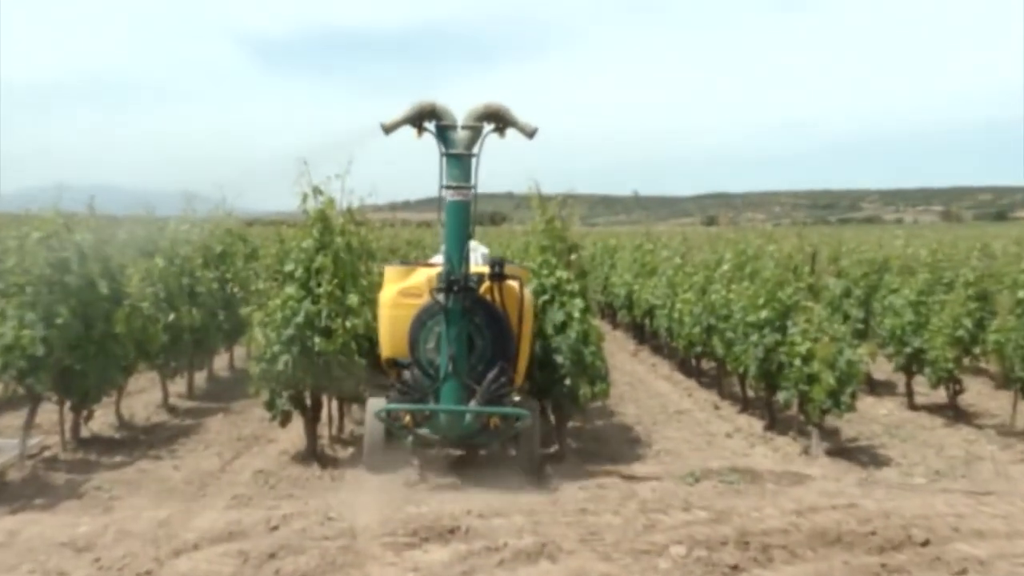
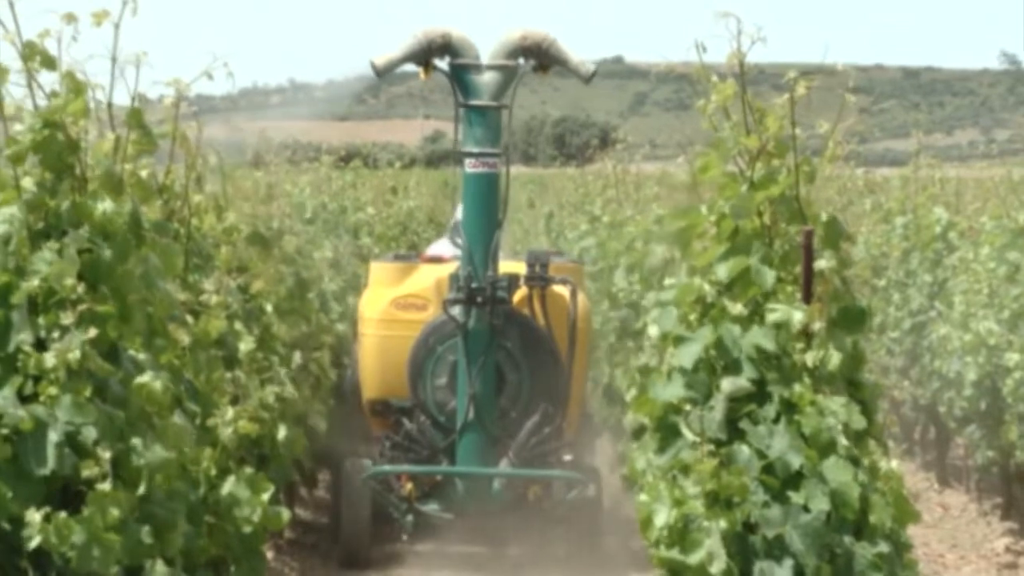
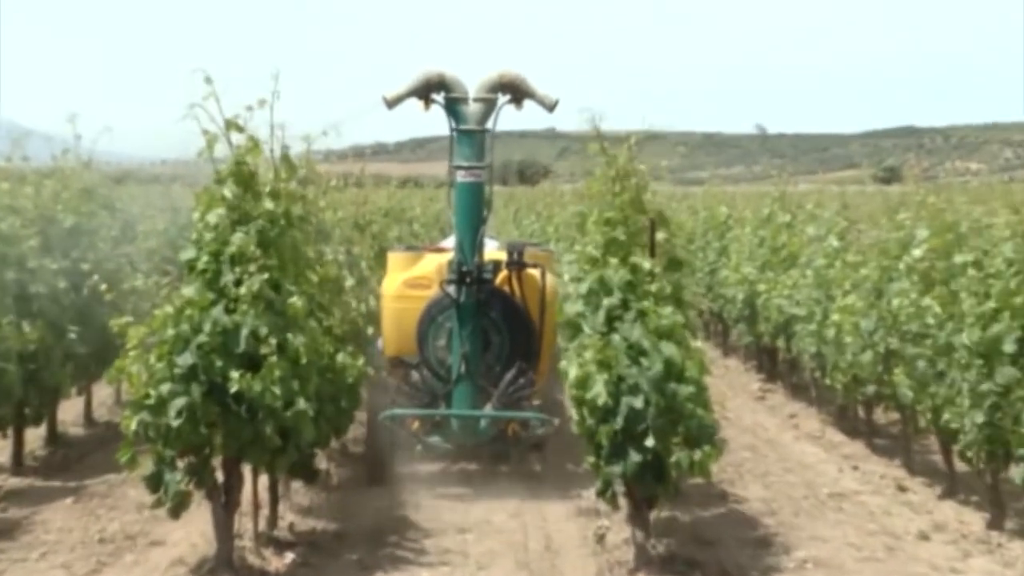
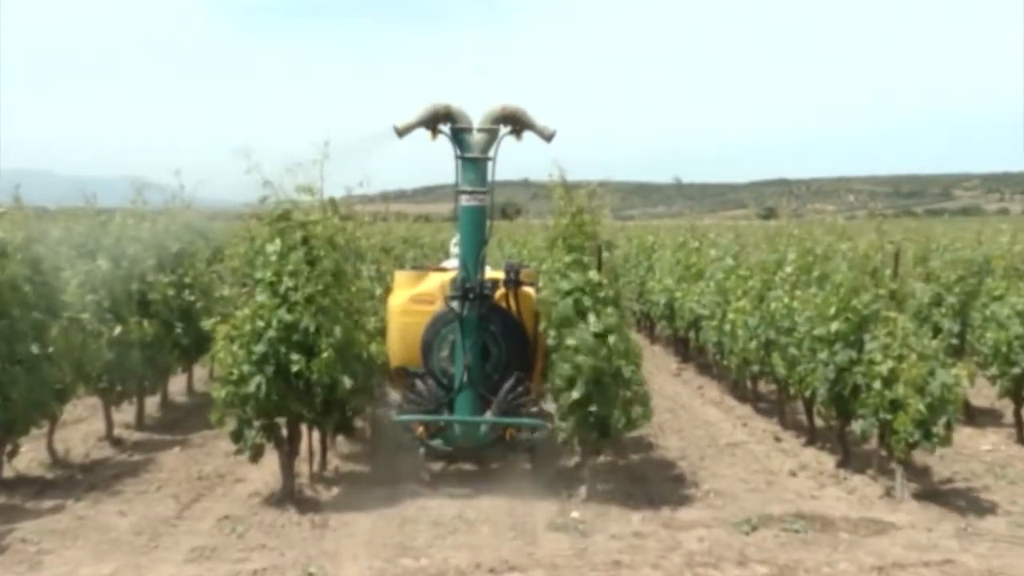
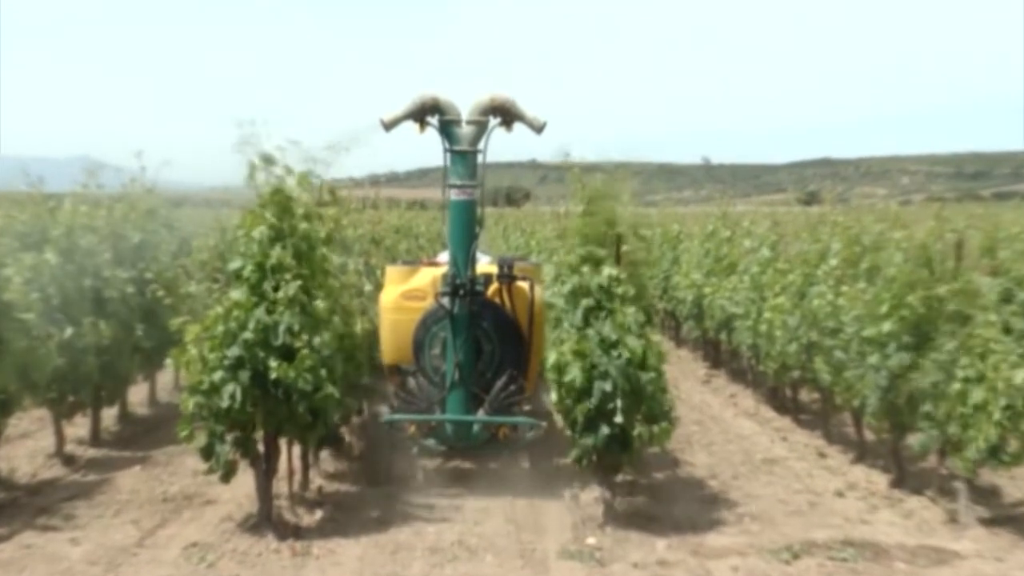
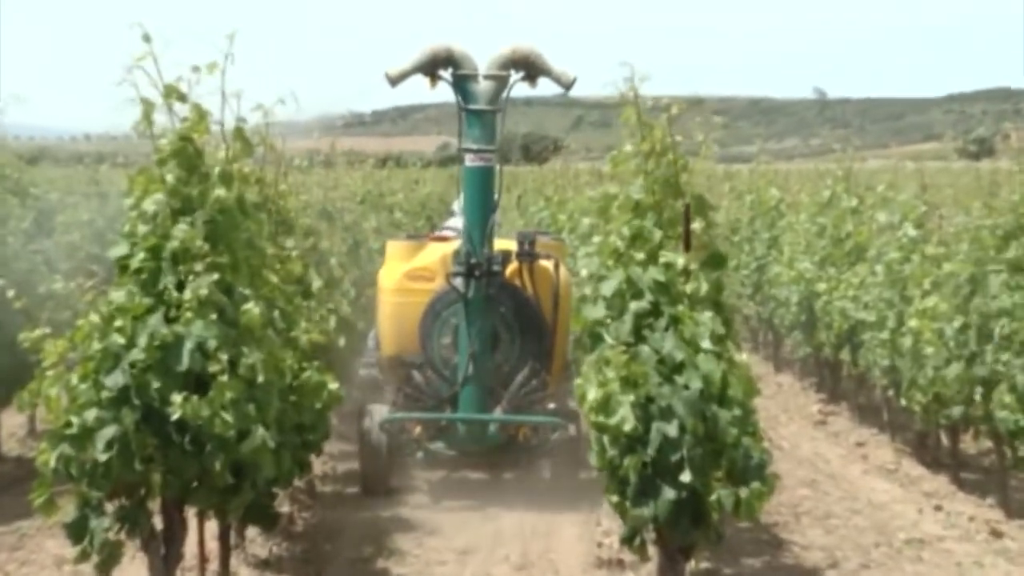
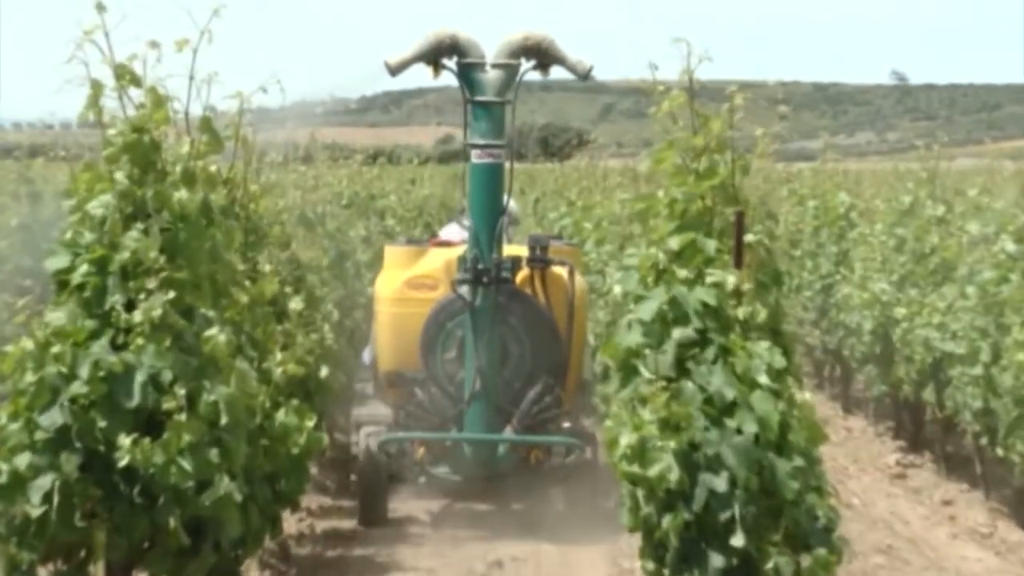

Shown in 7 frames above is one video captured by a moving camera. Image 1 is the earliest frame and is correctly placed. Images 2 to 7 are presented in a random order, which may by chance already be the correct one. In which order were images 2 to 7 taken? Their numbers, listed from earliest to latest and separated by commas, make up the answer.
4, 5, 3, 6, 7, 2
